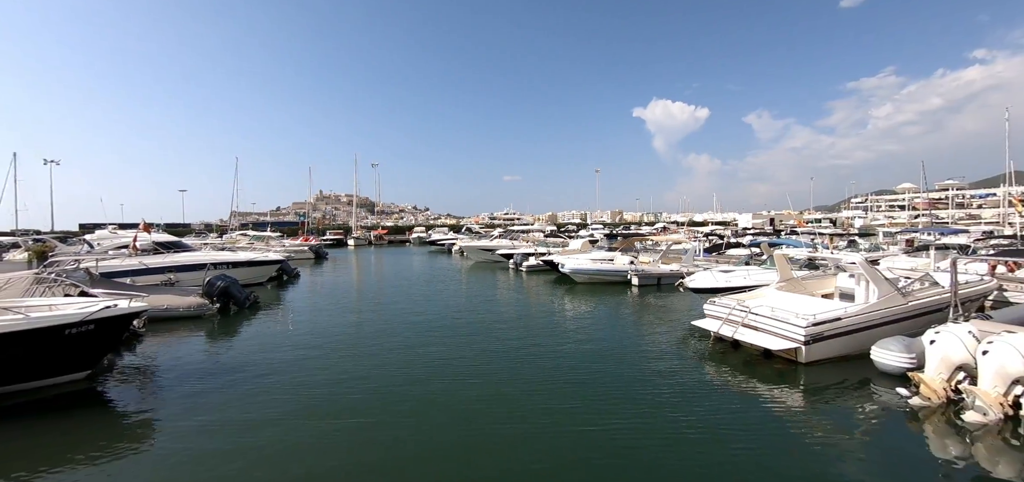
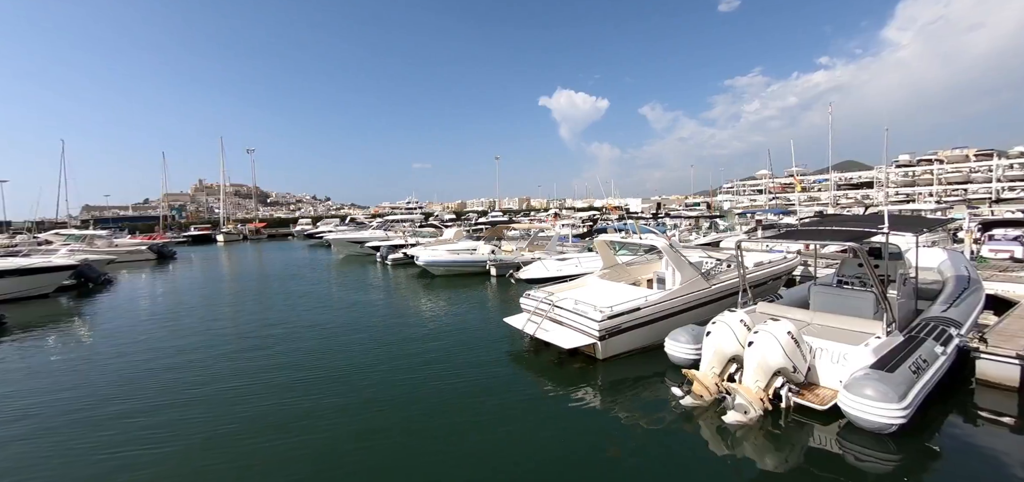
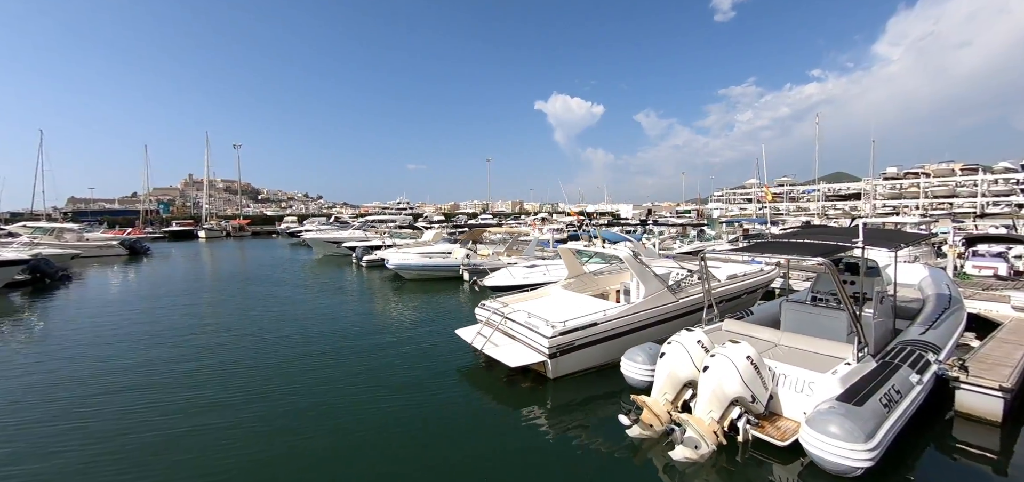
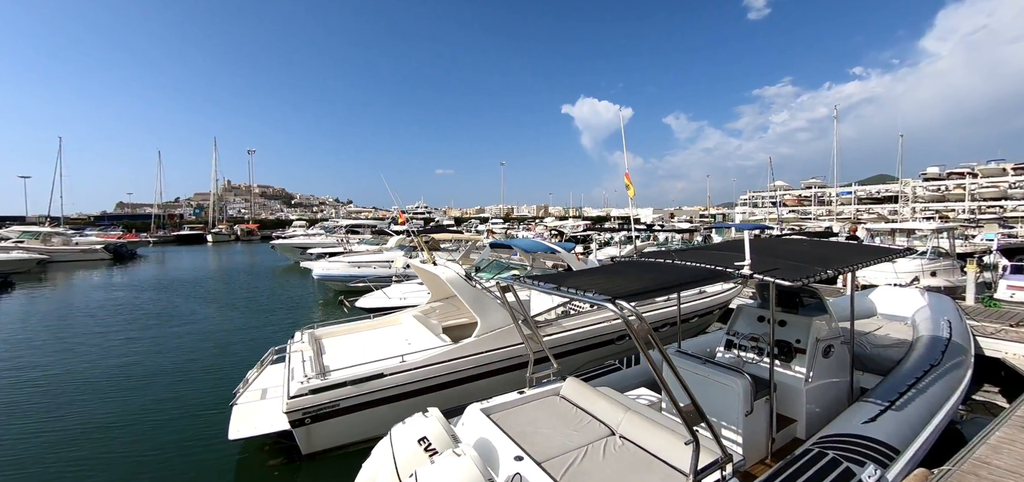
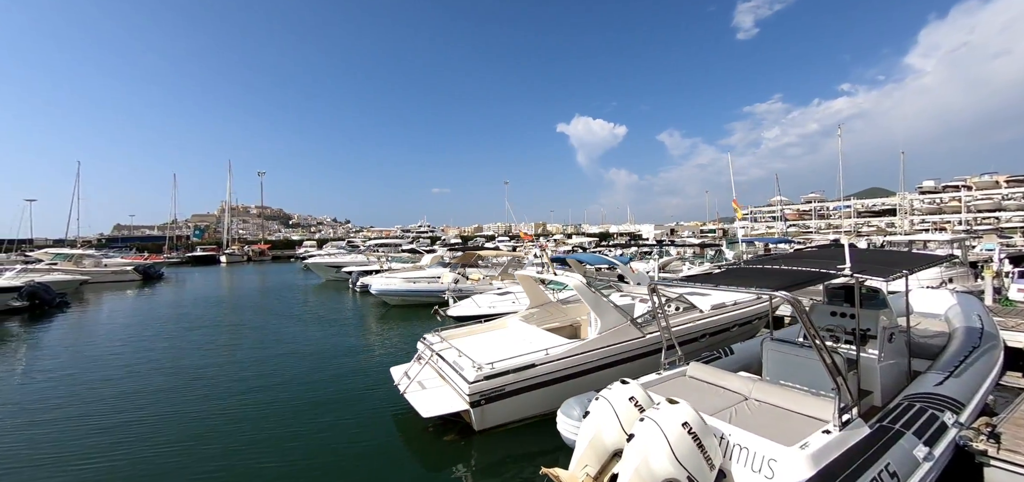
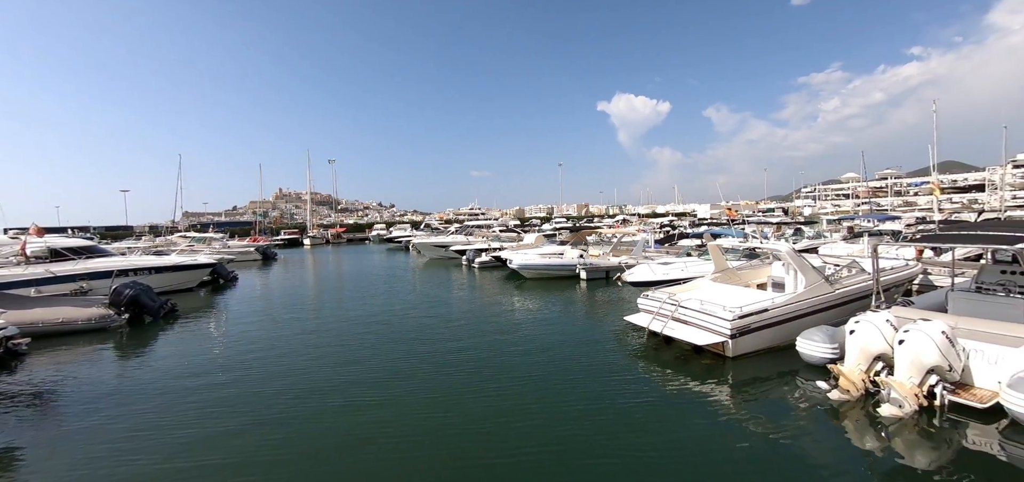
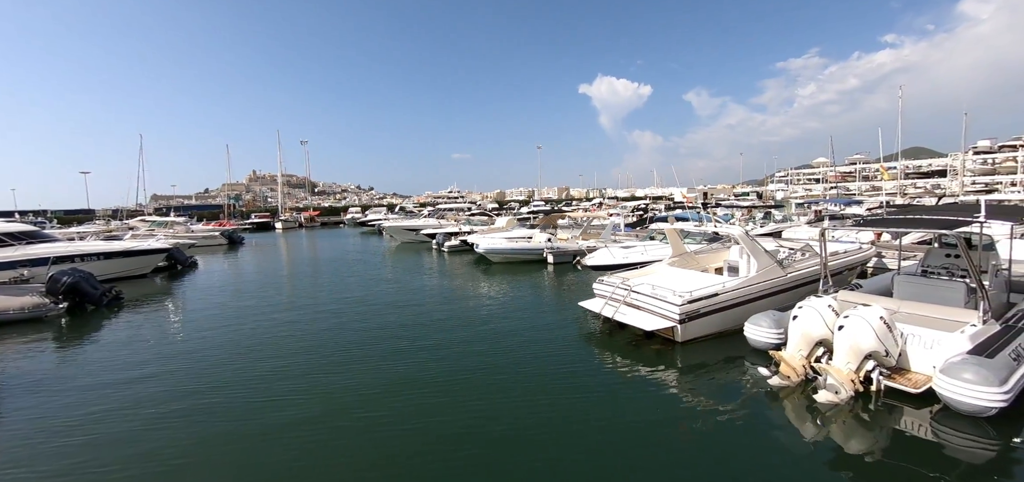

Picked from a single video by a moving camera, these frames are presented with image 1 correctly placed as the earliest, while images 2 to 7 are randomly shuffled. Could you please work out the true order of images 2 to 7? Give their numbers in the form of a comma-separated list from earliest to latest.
6, 7, 2, 3, 5, 4
